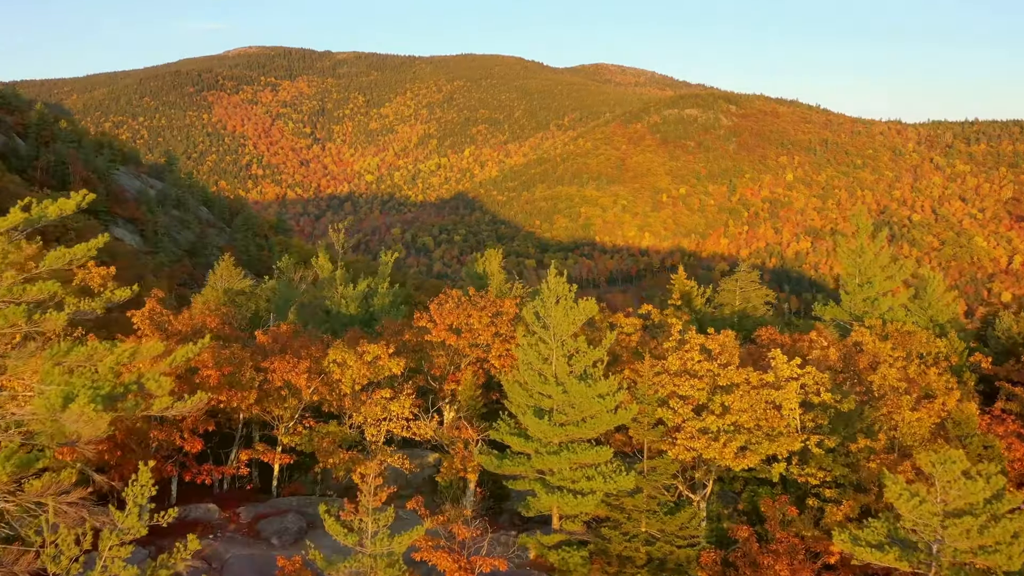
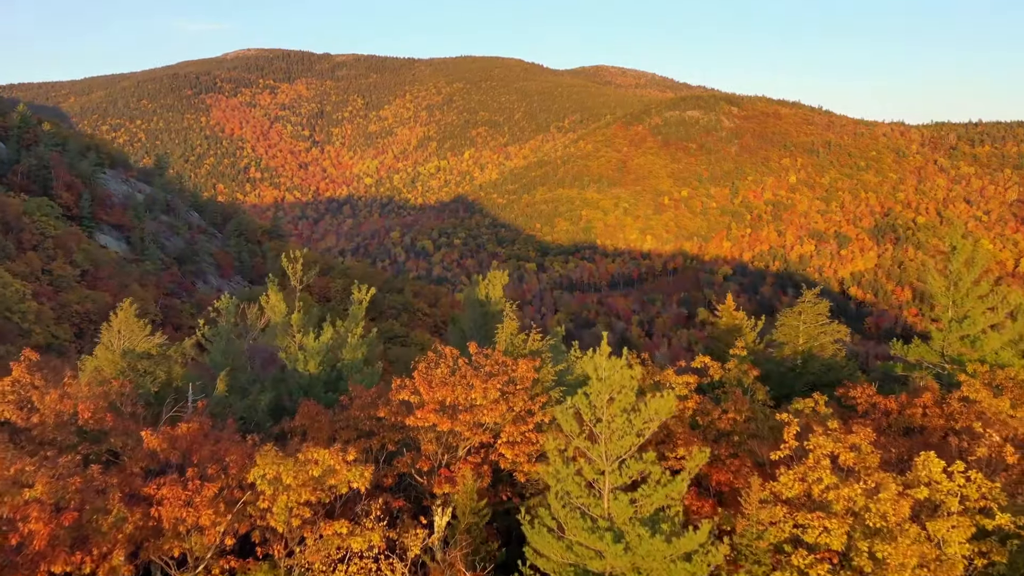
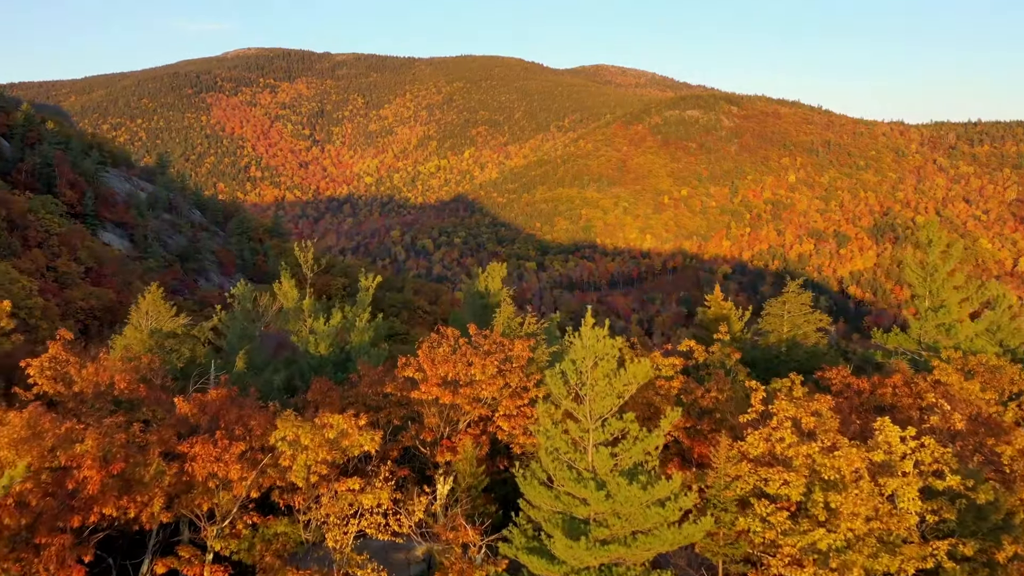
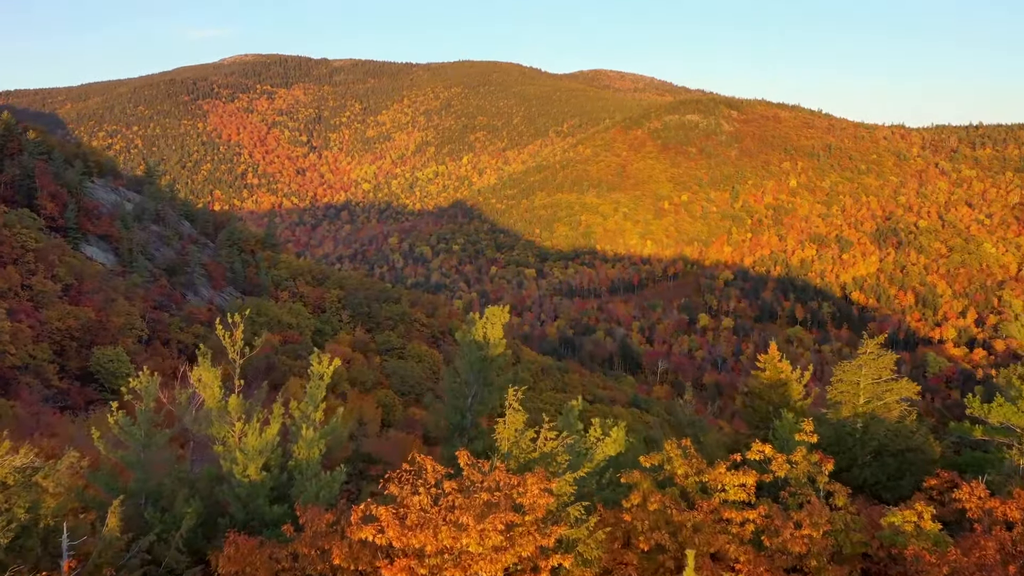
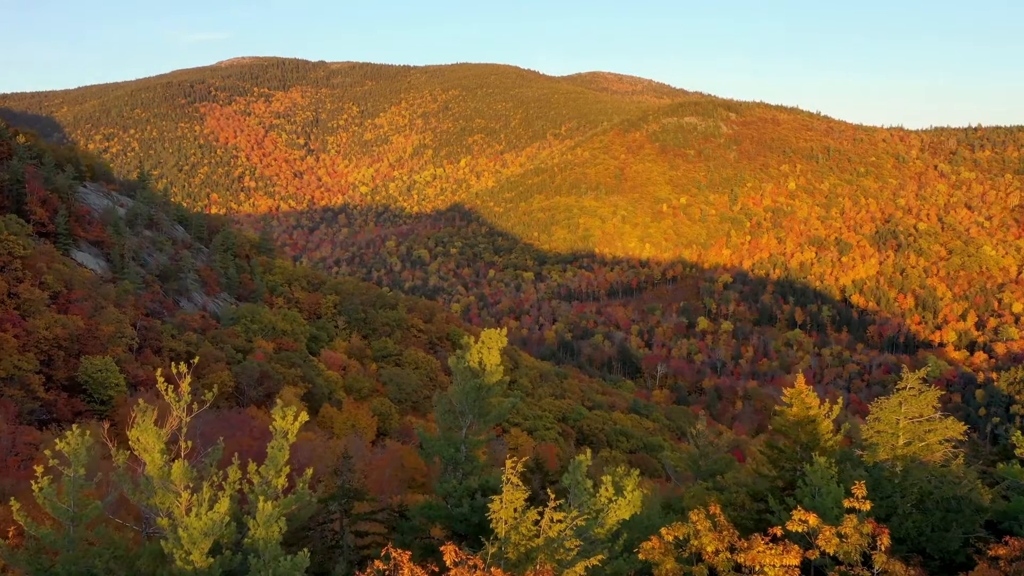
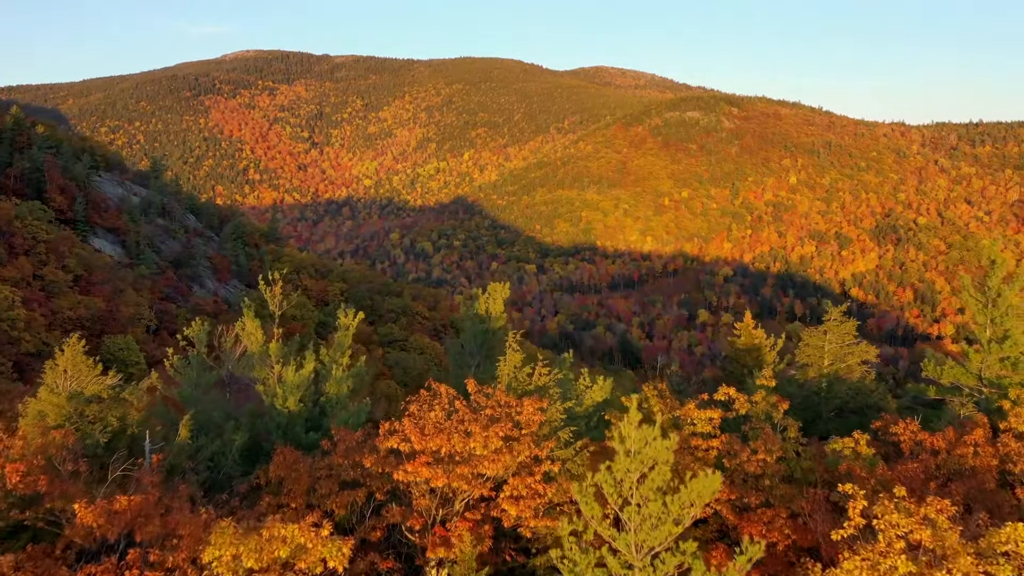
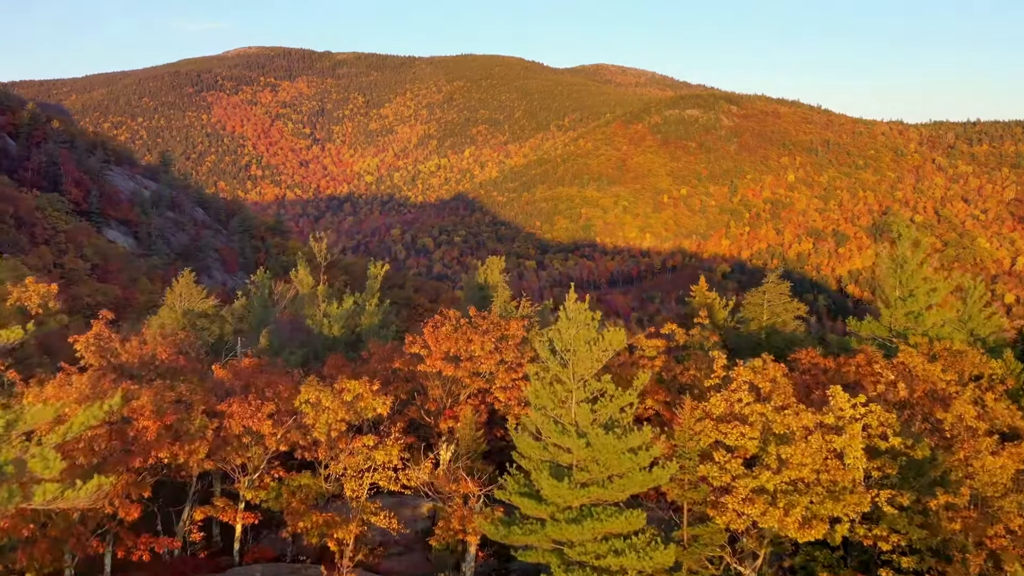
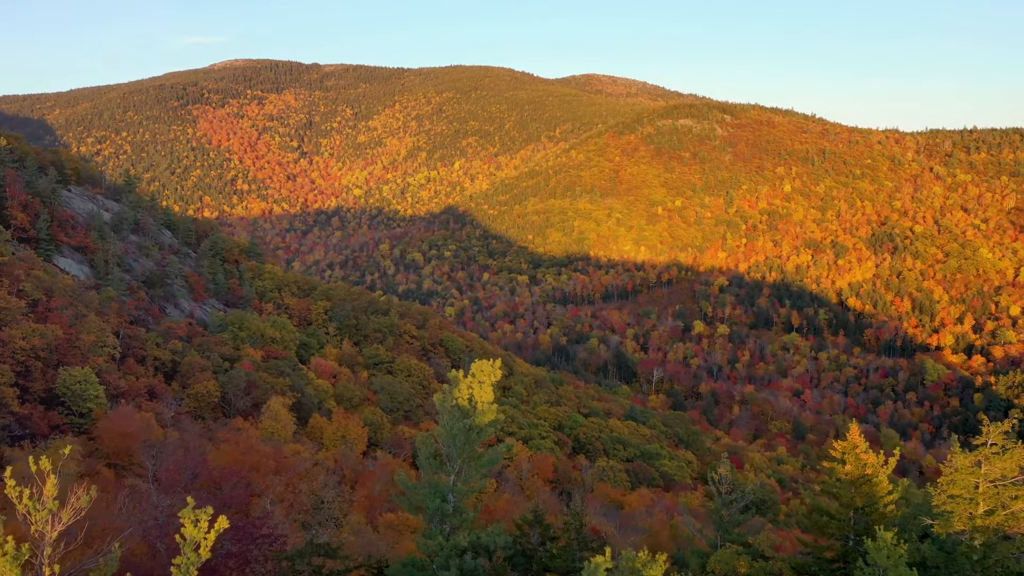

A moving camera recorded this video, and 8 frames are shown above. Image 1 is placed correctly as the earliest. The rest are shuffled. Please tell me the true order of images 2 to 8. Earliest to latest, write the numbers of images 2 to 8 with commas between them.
7, 3, 2, 6, 4, 5, 8
